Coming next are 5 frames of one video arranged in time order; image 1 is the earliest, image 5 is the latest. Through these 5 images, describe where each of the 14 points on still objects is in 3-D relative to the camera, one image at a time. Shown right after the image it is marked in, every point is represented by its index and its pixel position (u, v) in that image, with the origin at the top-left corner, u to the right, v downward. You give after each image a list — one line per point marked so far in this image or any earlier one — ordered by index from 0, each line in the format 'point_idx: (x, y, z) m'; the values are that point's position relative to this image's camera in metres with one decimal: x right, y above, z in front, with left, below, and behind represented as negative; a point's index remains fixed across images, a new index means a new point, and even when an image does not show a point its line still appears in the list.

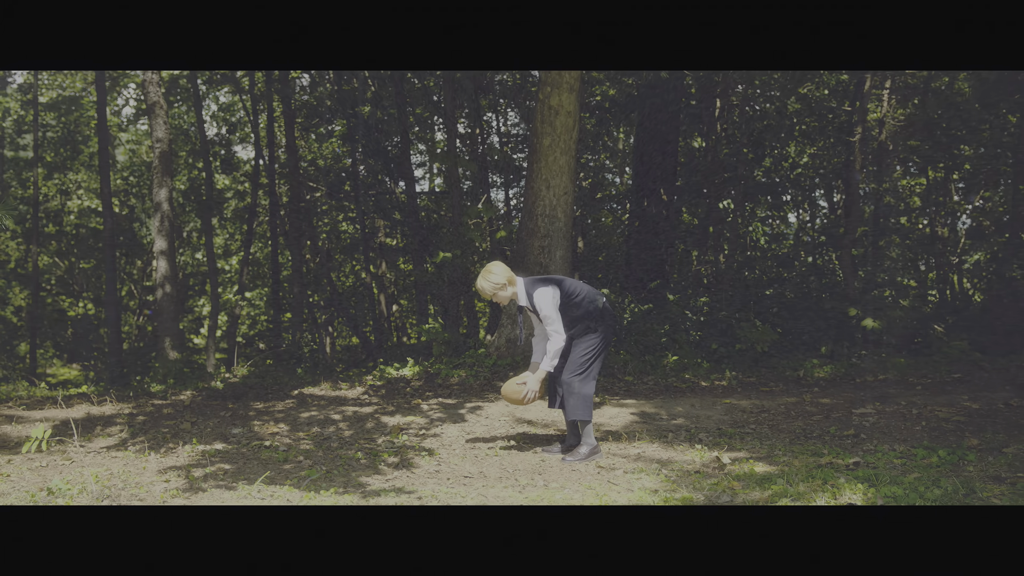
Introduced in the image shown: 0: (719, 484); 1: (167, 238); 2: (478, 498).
0: (+1.3, -1.2, +4.2) m
1: (-4.8, +0.7, +9.9) m
2: (-0.2, -1.3, +4.2) m
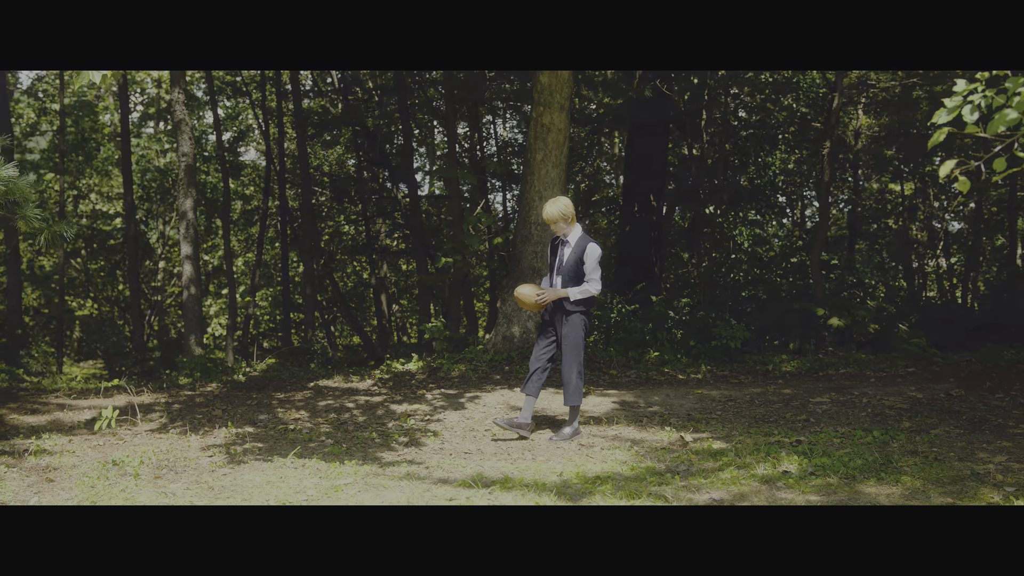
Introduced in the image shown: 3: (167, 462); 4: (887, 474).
0: (+1.2, -1.2, +5.0) m
1: (-4.9, +0.7, +10.6) m
2: (-0.3, -1.3, +5.0) m
3: (-2.5, -1.3, +5.1) m
4: (+2.5, -1.2, +4.6) m
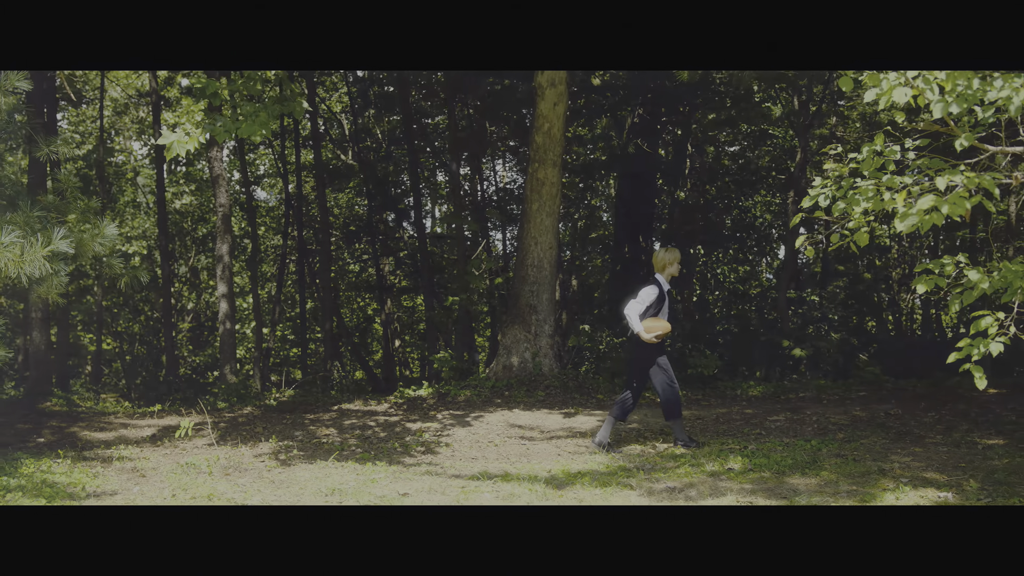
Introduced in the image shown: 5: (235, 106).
0: (+1.2, -1.5, +6.2) m
1: (-4.9, +0.1, +11.9) m
2: (-0.3, -1.6, +6.2) m
3: (-2.5, -1.6, +6.3) m
4: (+2.5, -1.5, +5.8) m
5: (-3.0, +1.9, +7.4) m
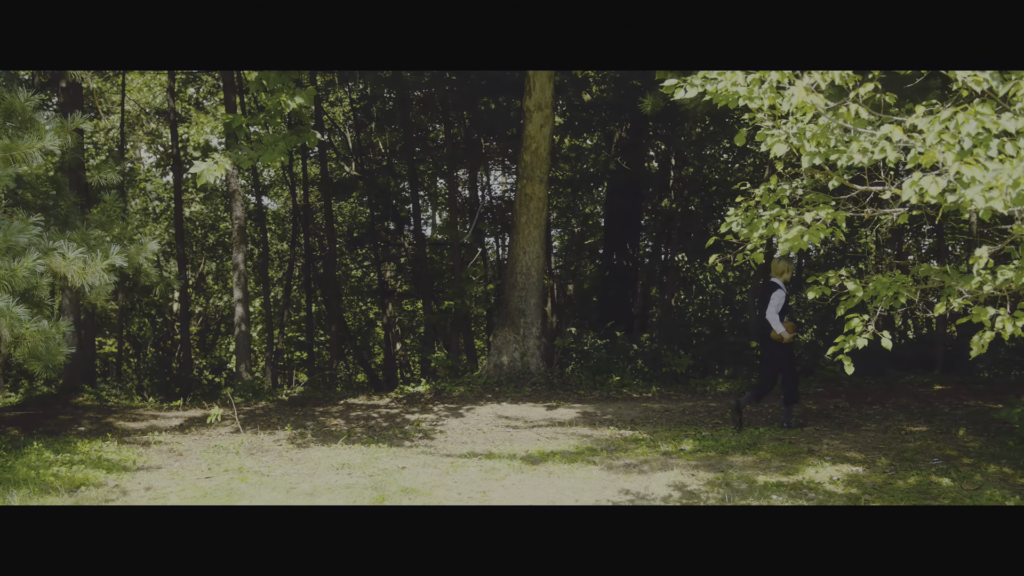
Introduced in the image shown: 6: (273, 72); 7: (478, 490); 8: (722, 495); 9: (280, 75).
0: (+1.0, -1.6, +7.1) m
1: (-5.0, 0.0, +12.9) m
2: (-0.4, -1.7, +7.1) m
3: (-2.7, -1.7, +7.3) m
4: (+2.3, -1.6, +6.7) m
5: (-3.1, +1.8, +8.4) m
6: (-2.8, +2.5, +8.0) m
7: (-0.3, -1.6, +5.6) m
8: (+1.7, -1.6, +5.5) m
9: (-2.7, +2.5, +8.1) m
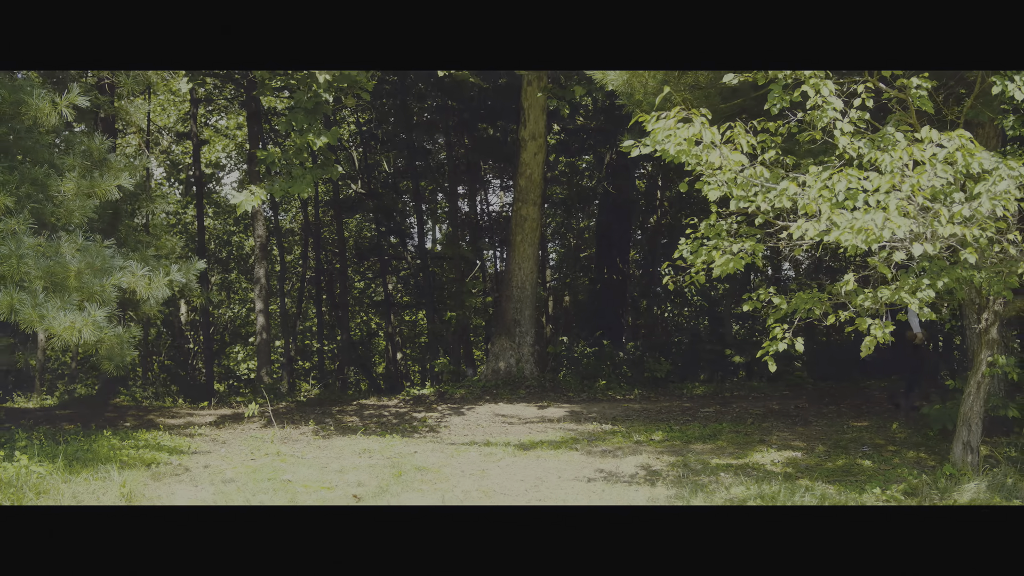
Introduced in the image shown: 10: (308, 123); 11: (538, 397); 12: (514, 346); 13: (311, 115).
0: (+1.0, -1.7, +8.3) m
1: (-5.1, -0.3, +14.0) m
2: (-0.5, -1.8, +8.3) m
3: (-2.8, -1.8, +8.4) m
4: (+2.3, -1.7, +7.9) m
5: (-3.2, +1.7, +9.6) m
6: (-2.8, +2.3, +9.2) m
7: (-0.3, -1.8, +6.8) m
8: (+1.6, -1.8, +6.6) m
9: (-2.8, +2.3, +9.3) m
10: (-2.8, +2.2, +9.3) m
11: (+0.4, -1.8, +11.6) m
12: (+0.1, -1.1, +12.6) m
13: (-2.7, +2.3, +9.3) m
